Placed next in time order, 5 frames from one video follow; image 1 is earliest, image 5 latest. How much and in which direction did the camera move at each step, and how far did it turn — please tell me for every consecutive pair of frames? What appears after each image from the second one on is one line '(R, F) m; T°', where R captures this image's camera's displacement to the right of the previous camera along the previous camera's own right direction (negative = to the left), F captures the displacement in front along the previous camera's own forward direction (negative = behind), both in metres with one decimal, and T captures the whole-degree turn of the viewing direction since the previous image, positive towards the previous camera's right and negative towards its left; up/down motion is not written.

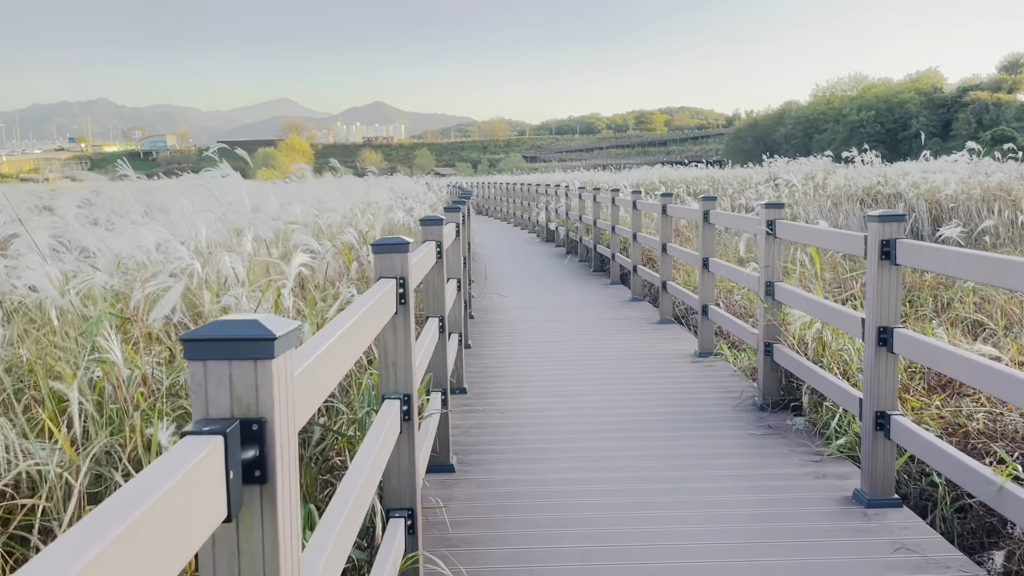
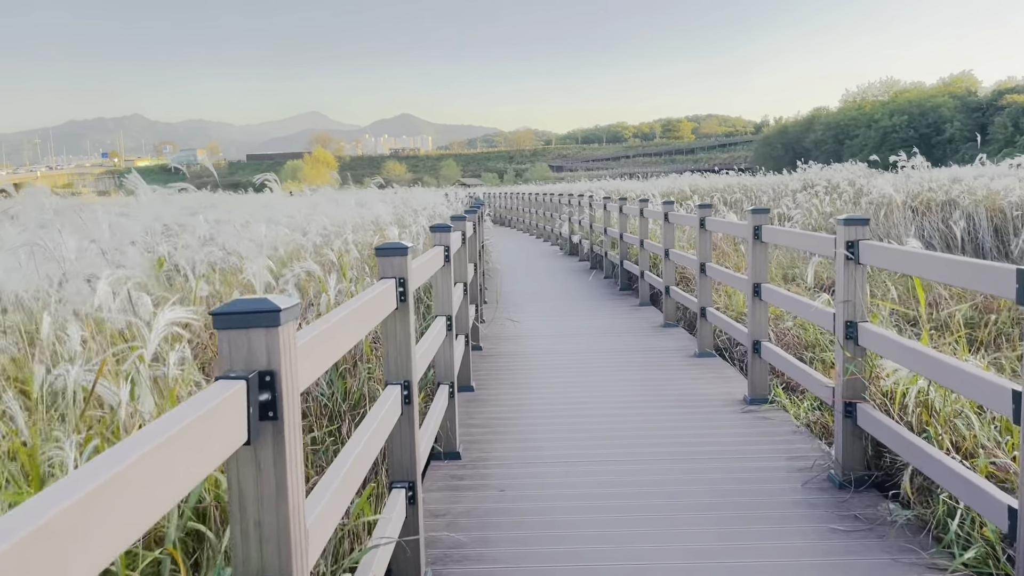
(+0.1, +1.1) m; -2°
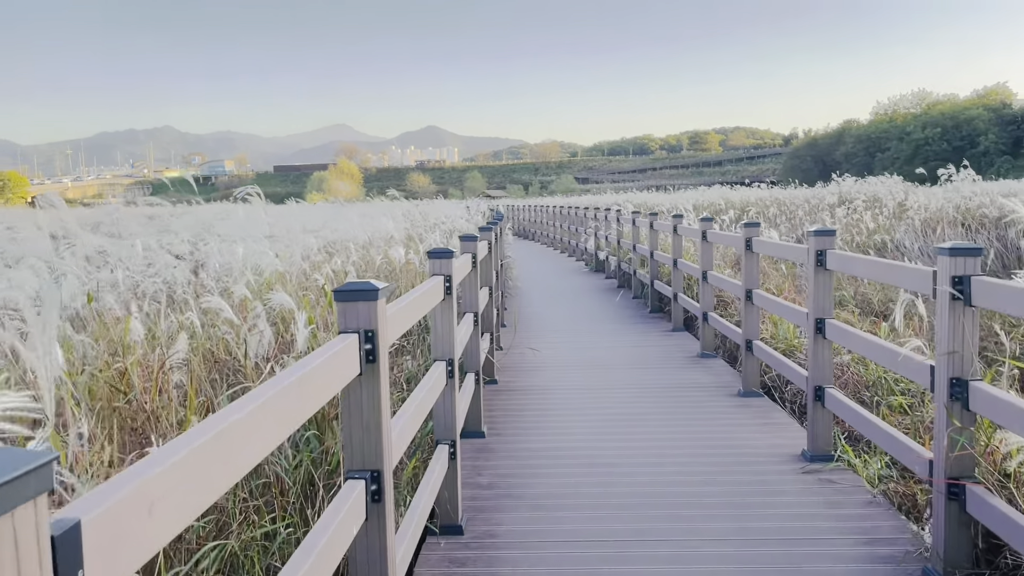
(0.0, +0.7) m; -2°
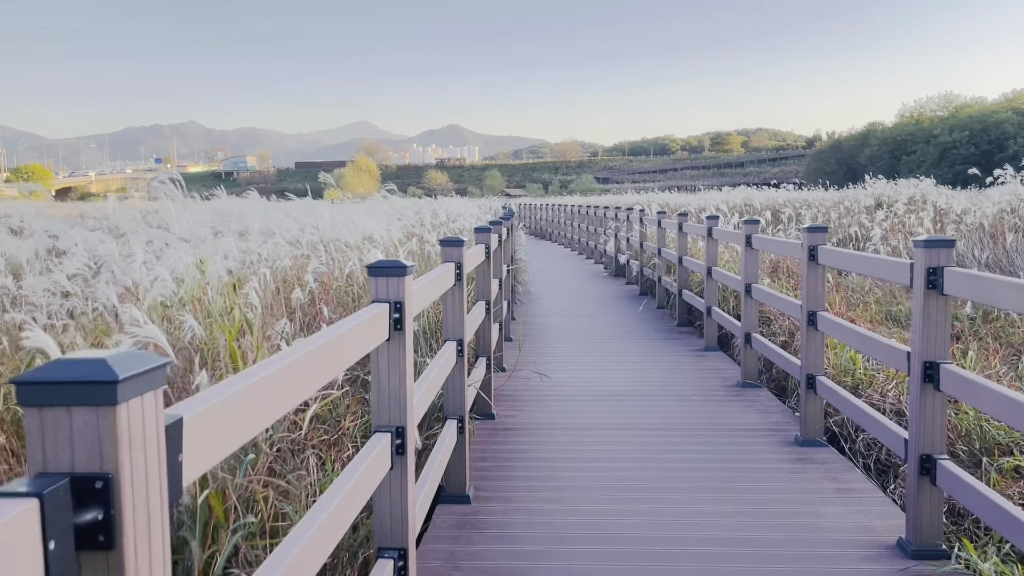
(+0.1, +1.1) m; -1°
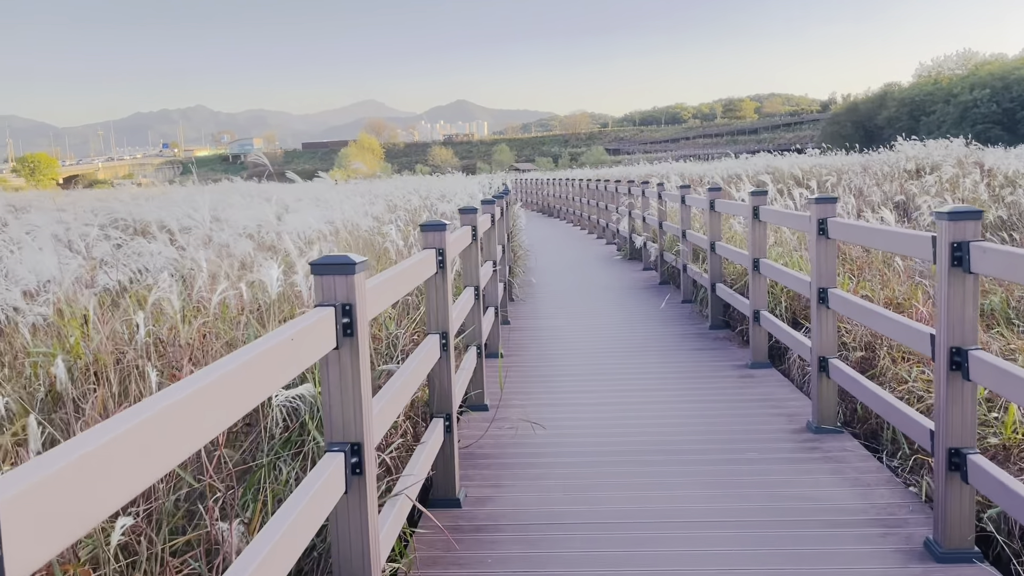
(+0.2, +1.7) m; -1°
